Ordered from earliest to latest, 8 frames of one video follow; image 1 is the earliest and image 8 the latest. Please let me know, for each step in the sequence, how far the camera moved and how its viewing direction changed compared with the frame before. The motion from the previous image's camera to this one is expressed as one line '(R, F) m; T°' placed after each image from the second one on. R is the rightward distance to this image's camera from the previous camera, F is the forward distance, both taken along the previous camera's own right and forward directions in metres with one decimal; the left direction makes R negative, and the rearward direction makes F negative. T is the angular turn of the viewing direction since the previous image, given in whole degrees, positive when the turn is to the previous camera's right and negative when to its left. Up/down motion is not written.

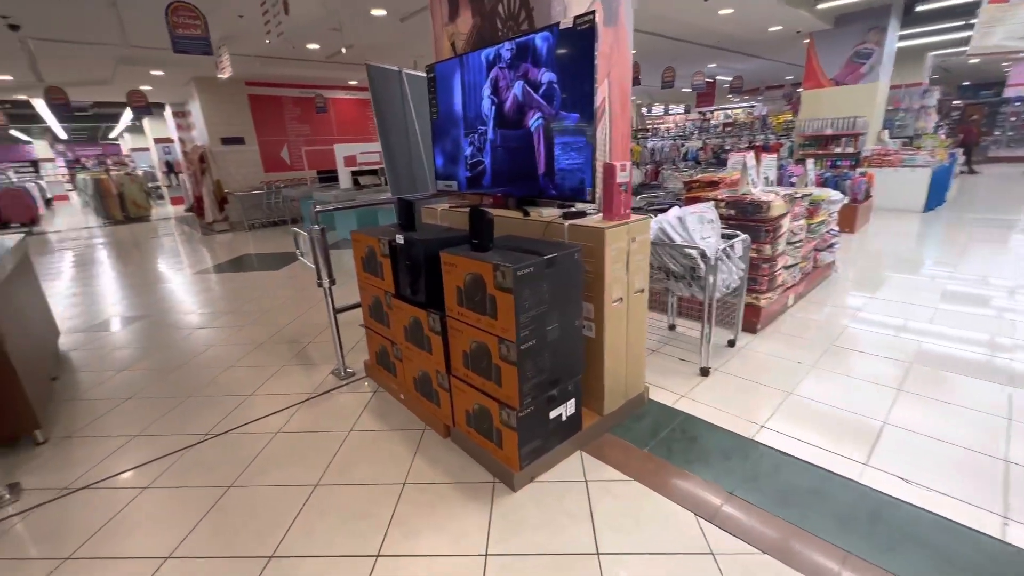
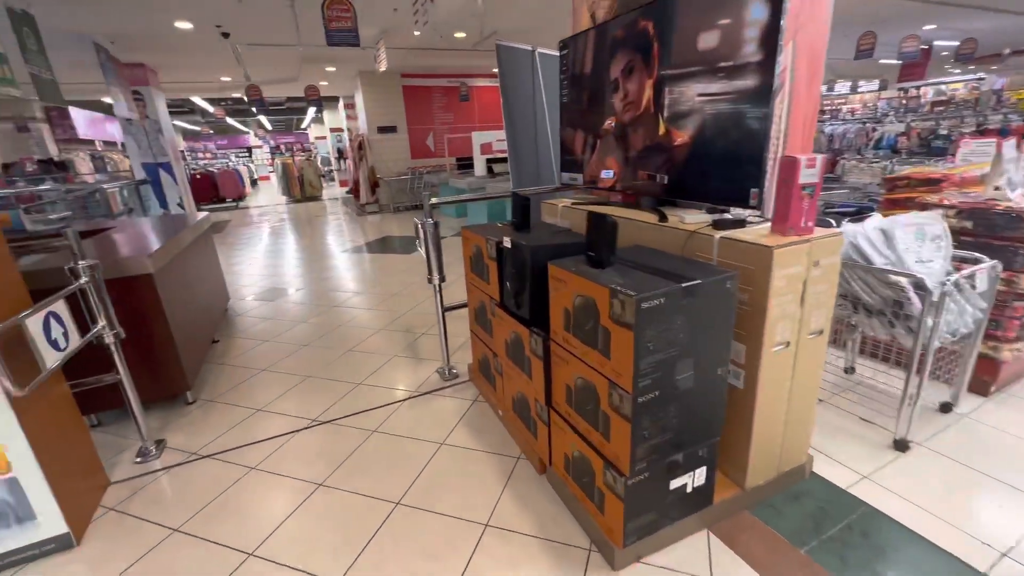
(0.0, +0.3) m; -16°
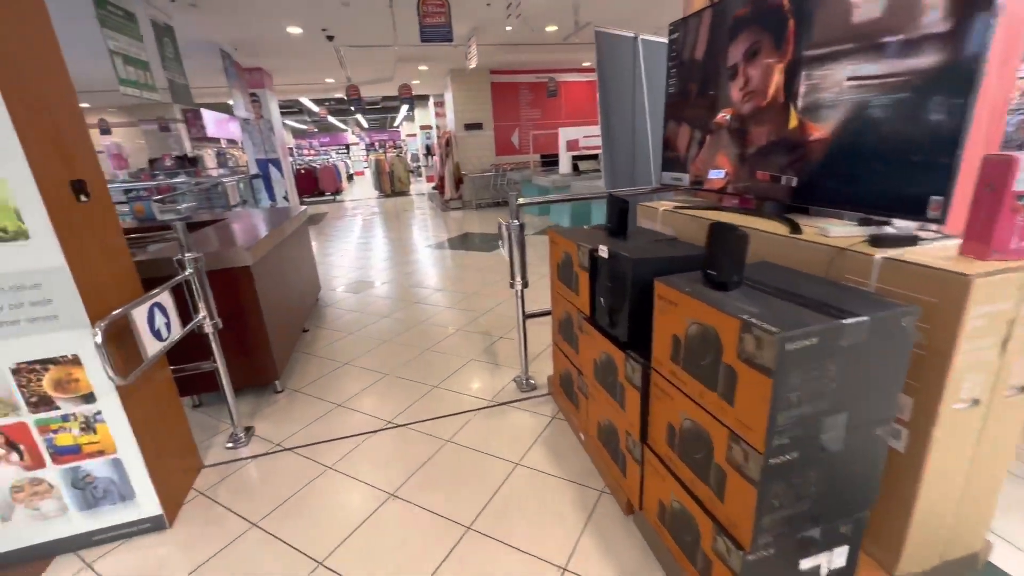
(-0.1, +0.2) m; -10°
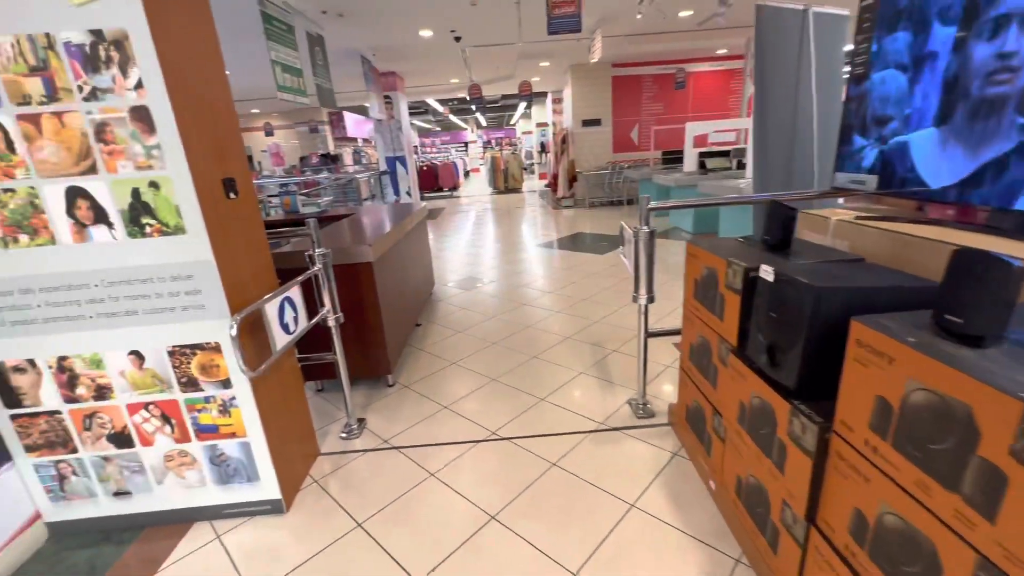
(-0.1, +0.2) m; -13°
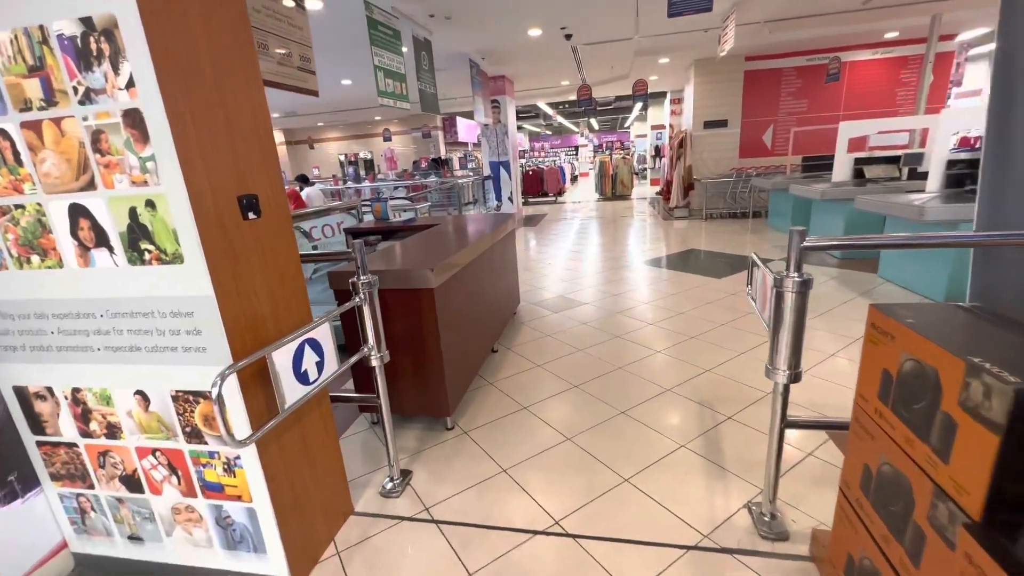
(+0.1, +0.5) m; -13°
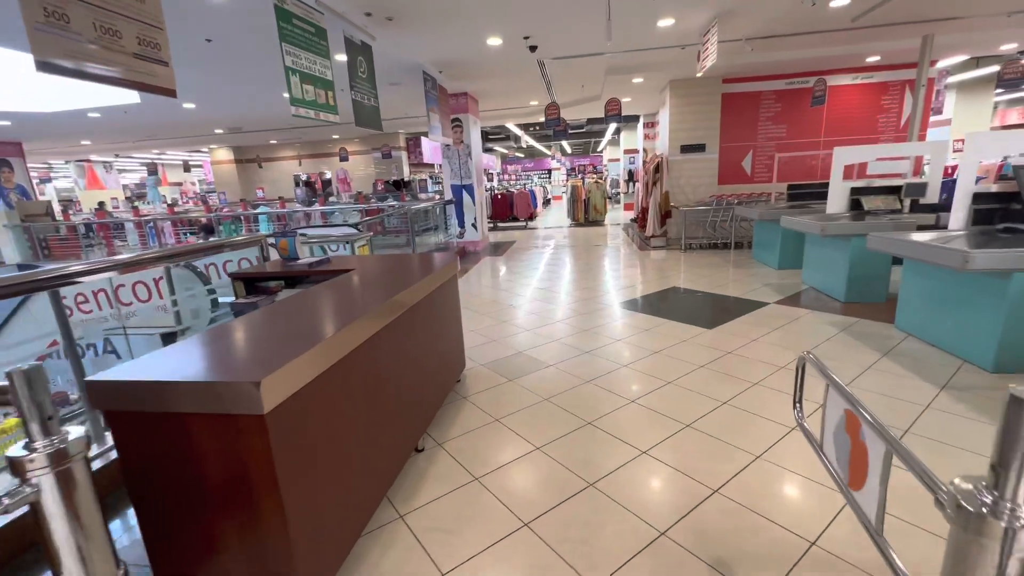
(+0.2, +0.9) m; +3°
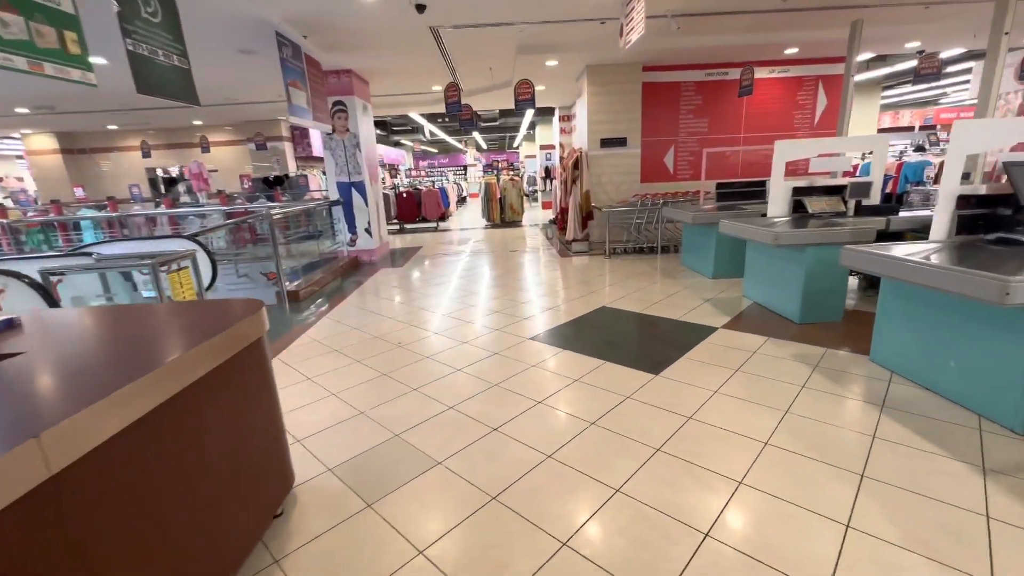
(+0.3, +1.2) m; +10°
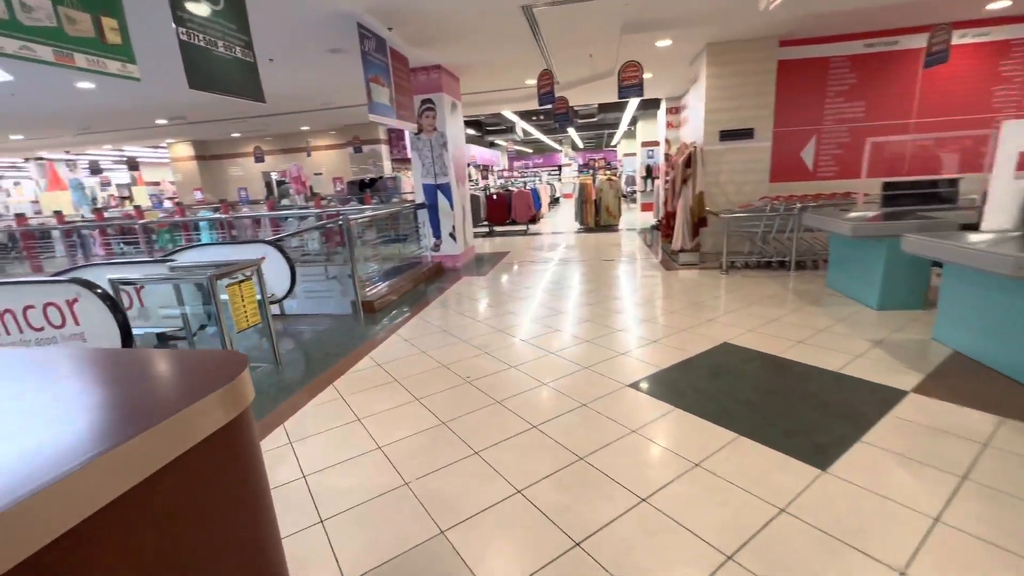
(0.0, +0.7) m; -11°
